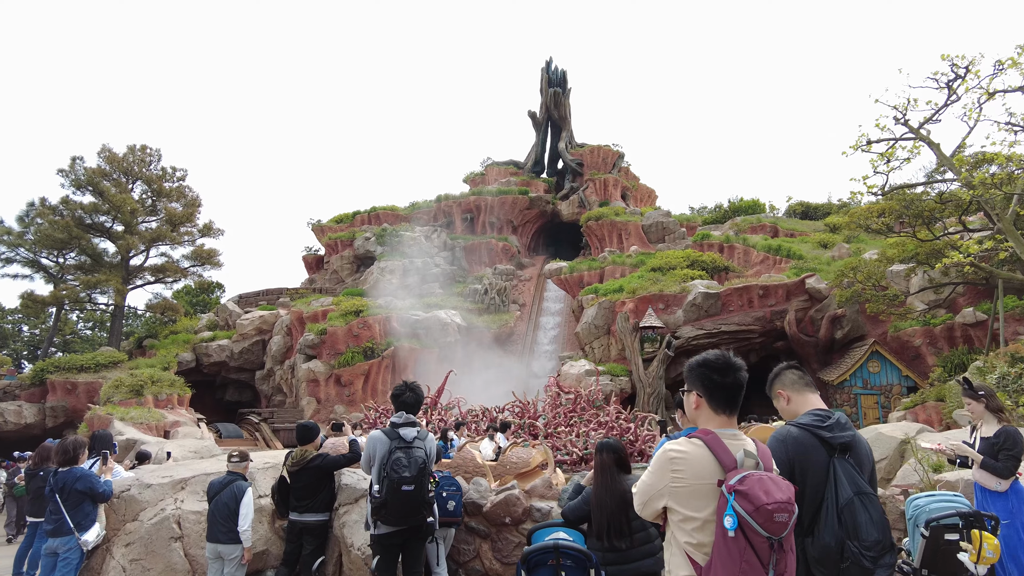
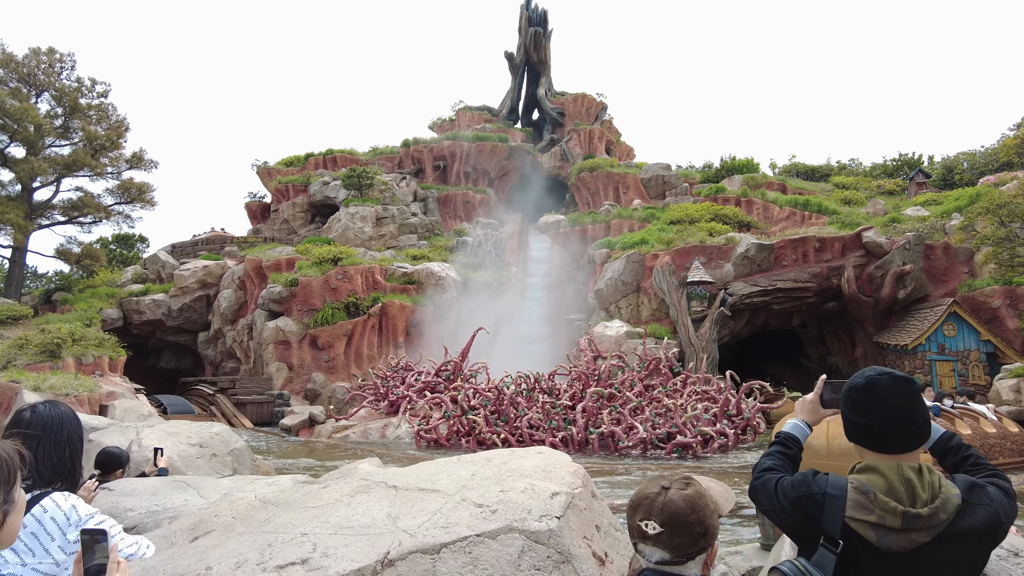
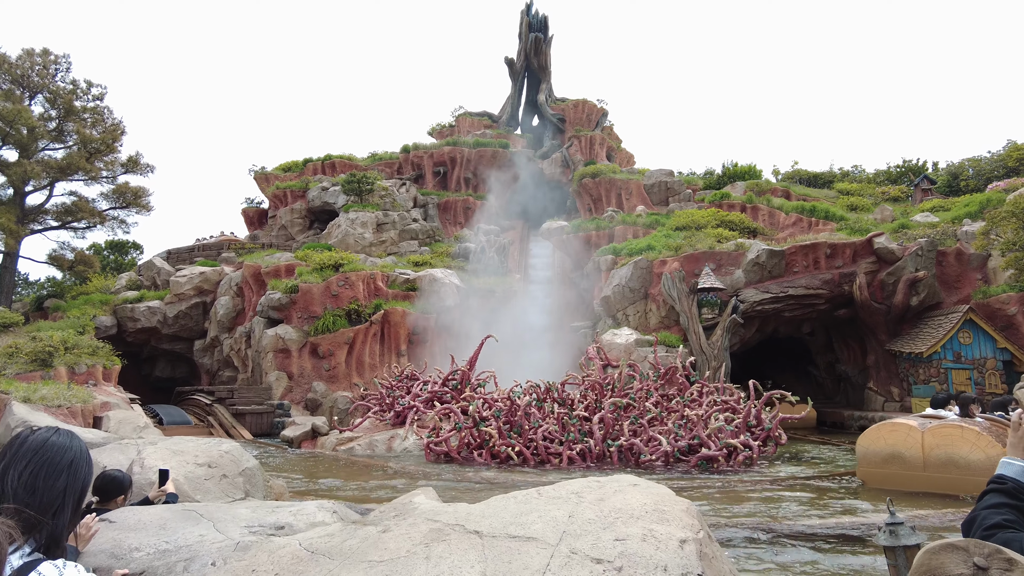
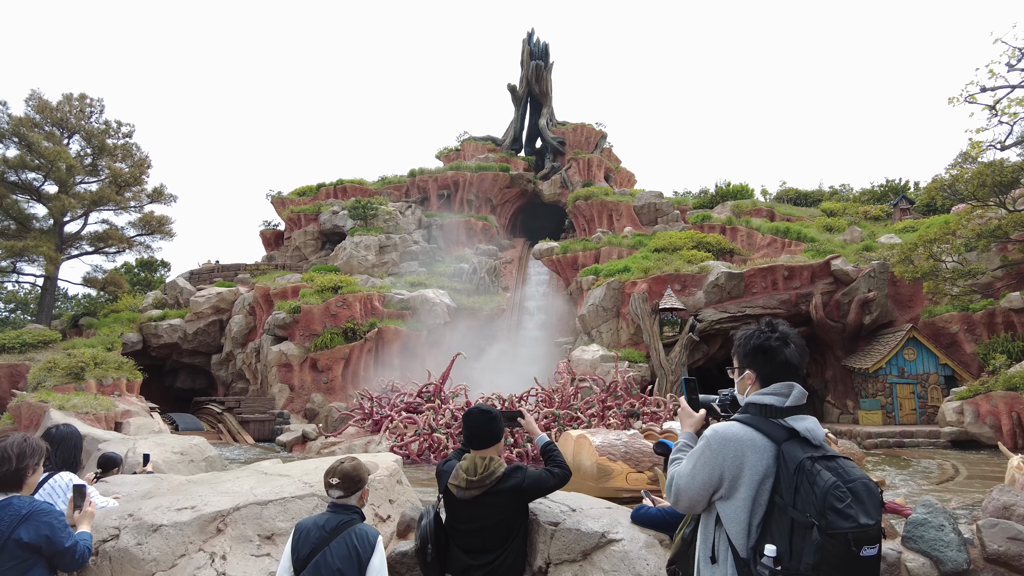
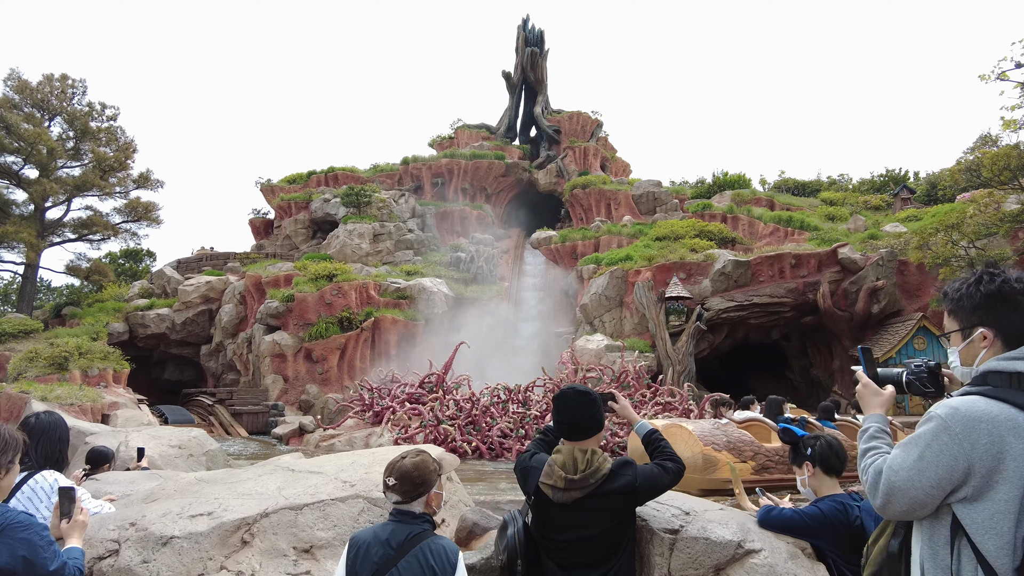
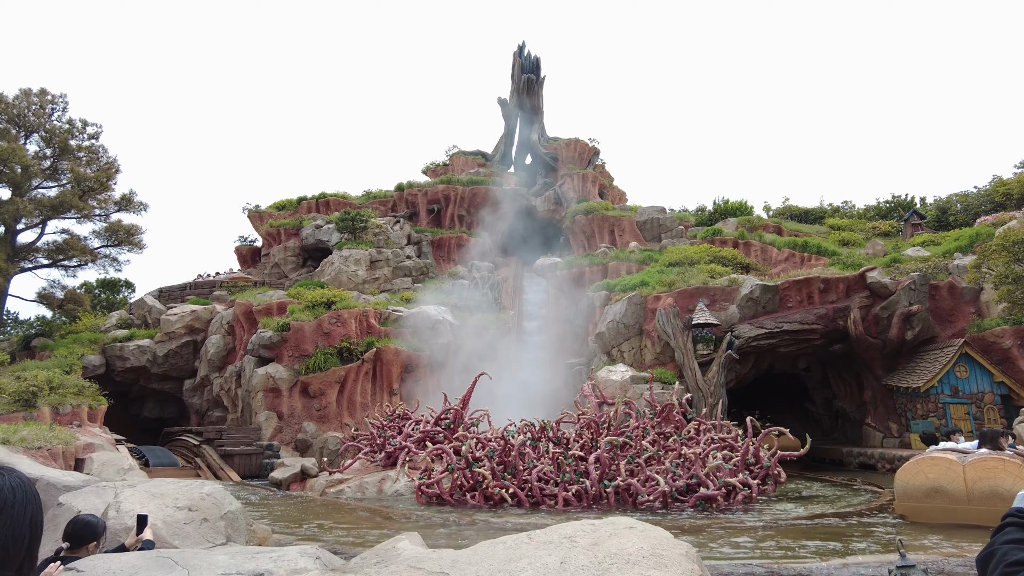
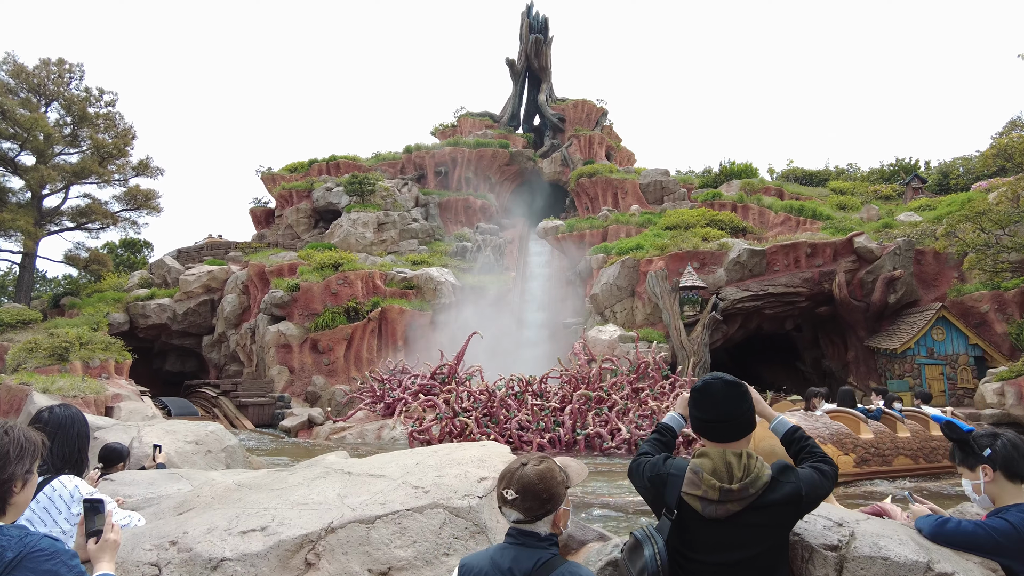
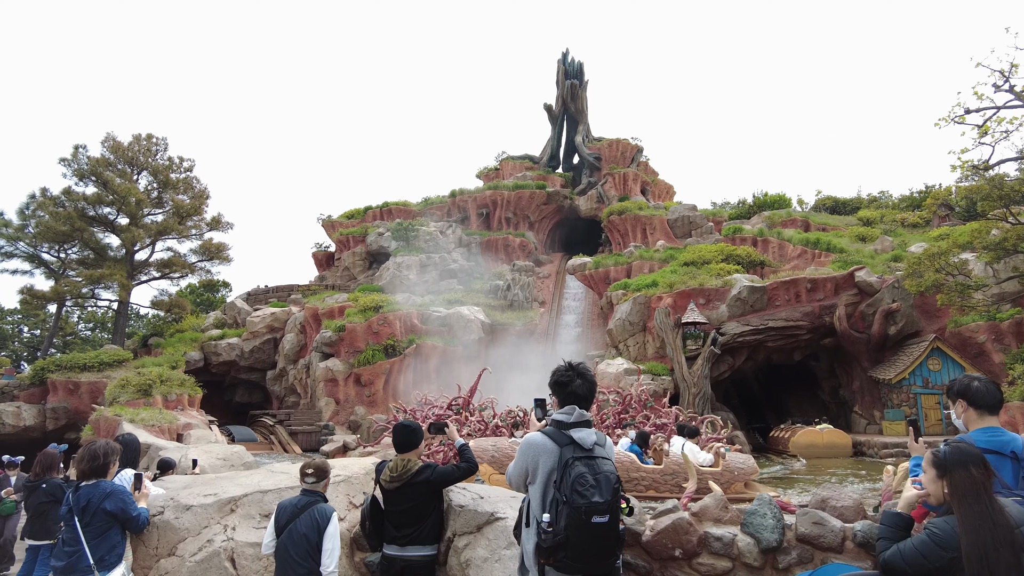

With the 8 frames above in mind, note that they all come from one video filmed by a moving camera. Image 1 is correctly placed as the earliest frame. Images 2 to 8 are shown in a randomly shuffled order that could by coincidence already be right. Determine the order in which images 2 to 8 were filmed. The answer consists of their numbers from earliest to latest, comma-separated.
8, 4, 5, 7, 2, 3, 6
